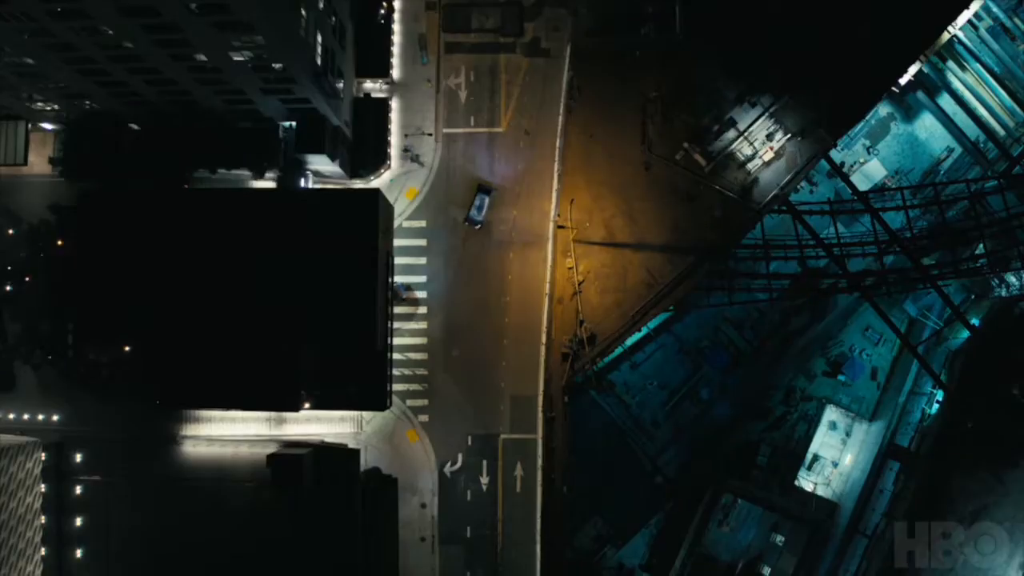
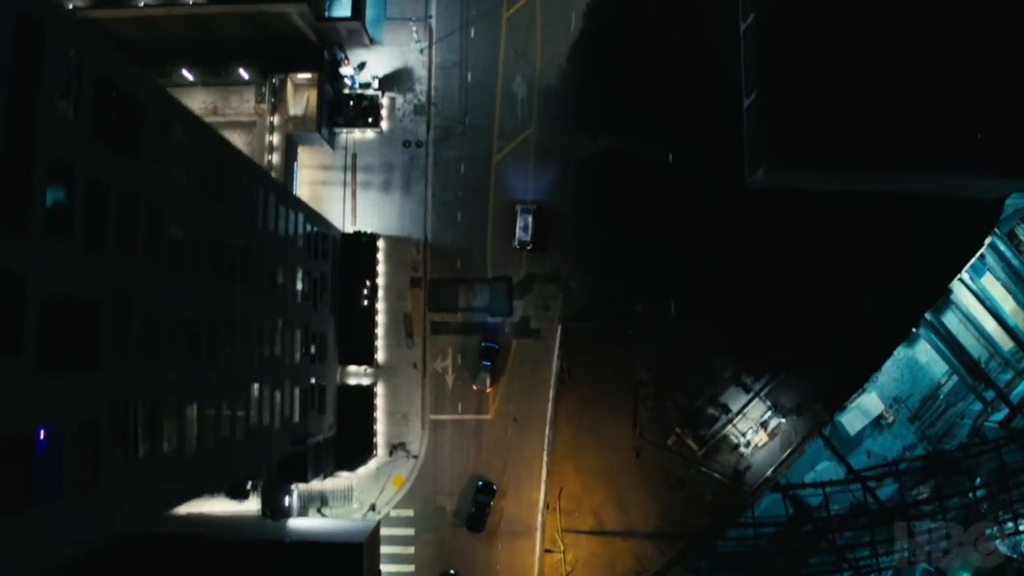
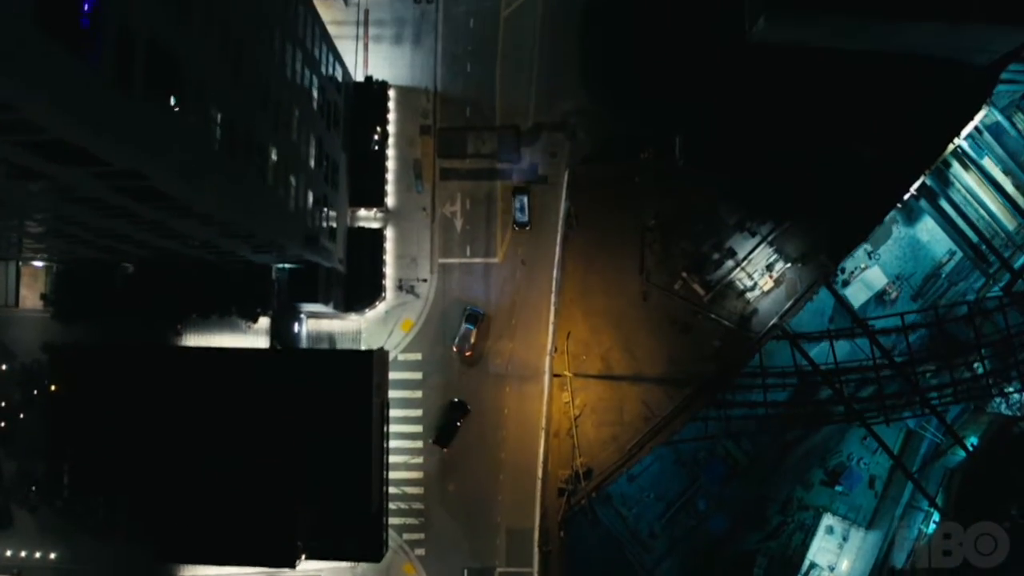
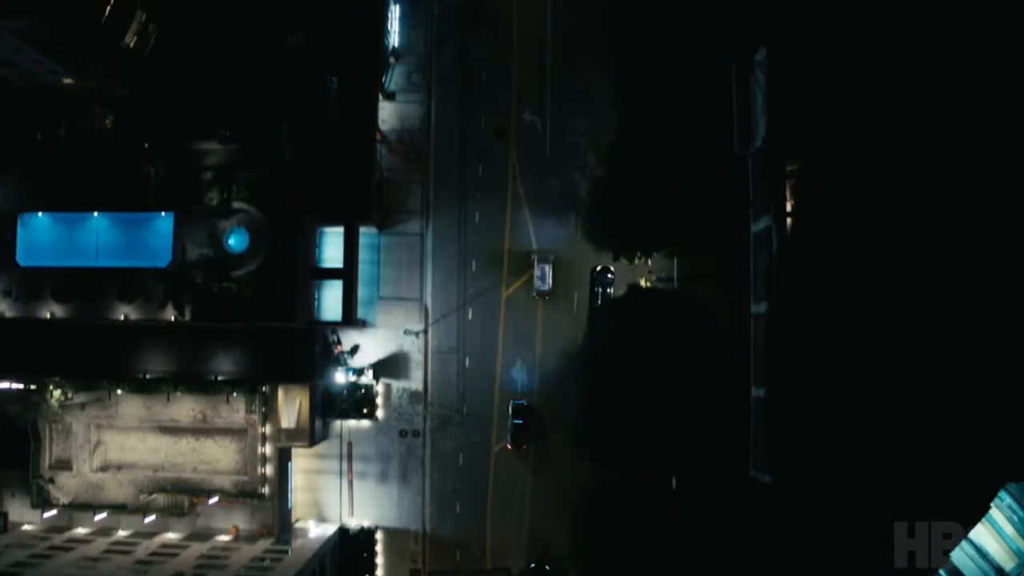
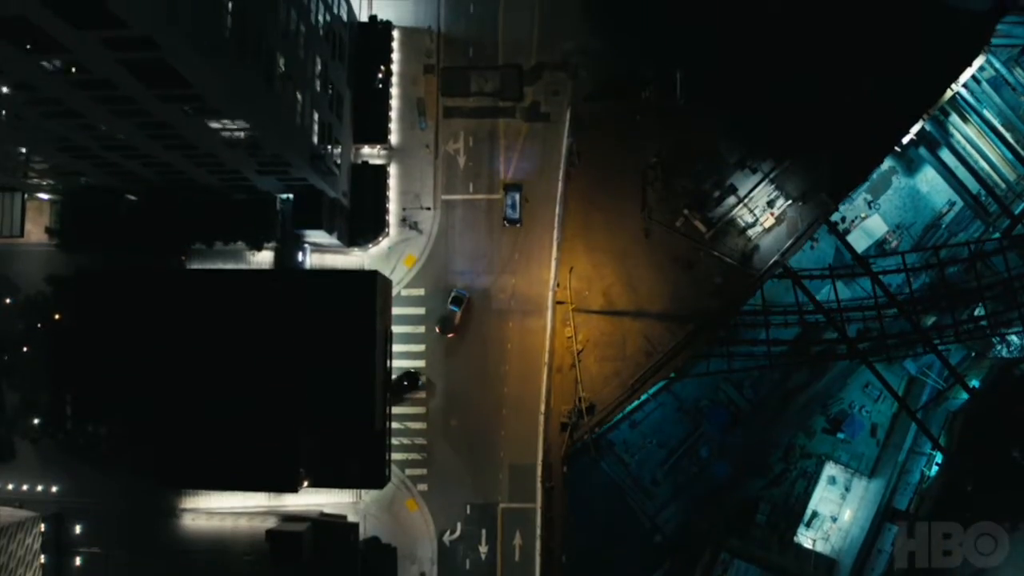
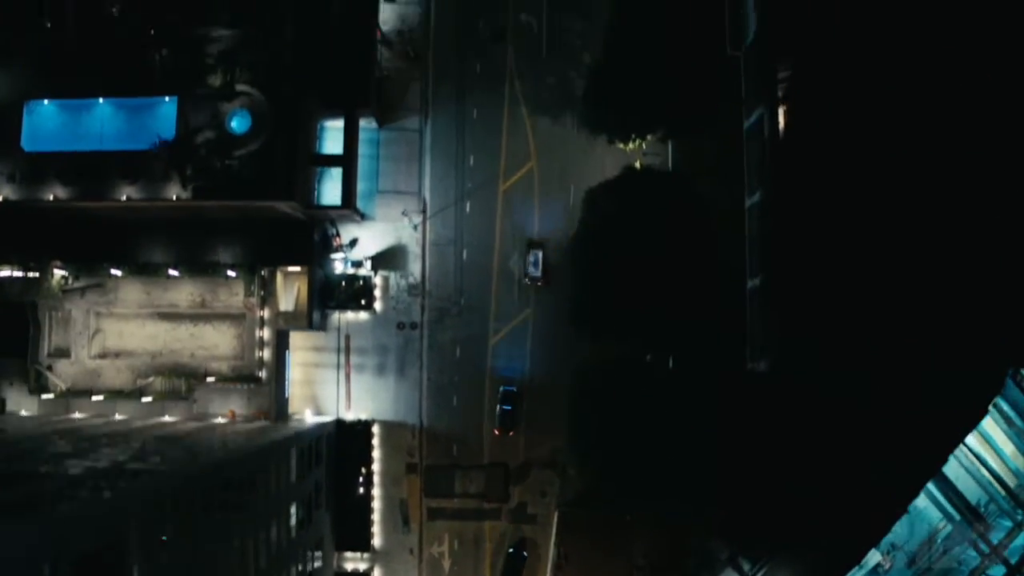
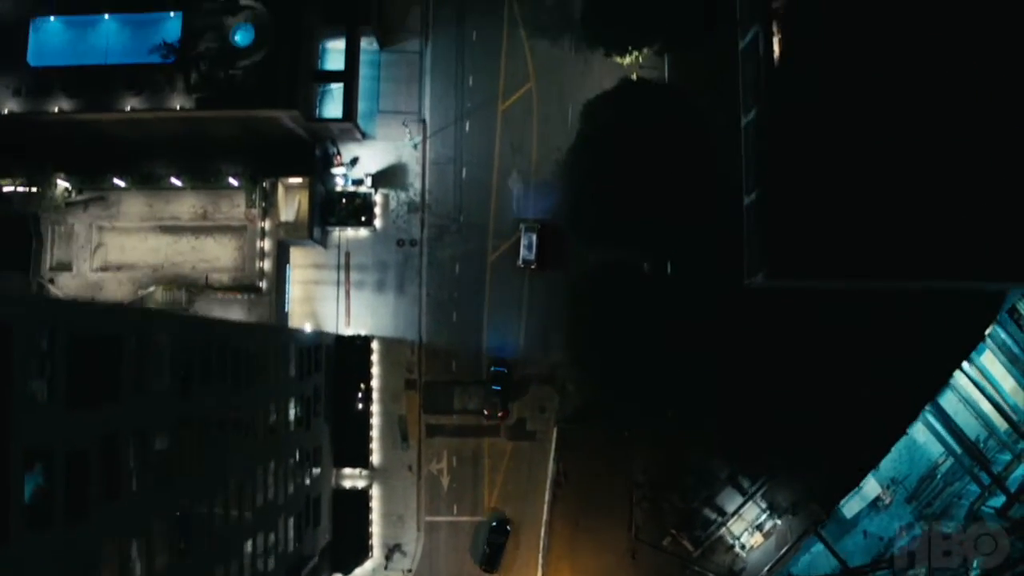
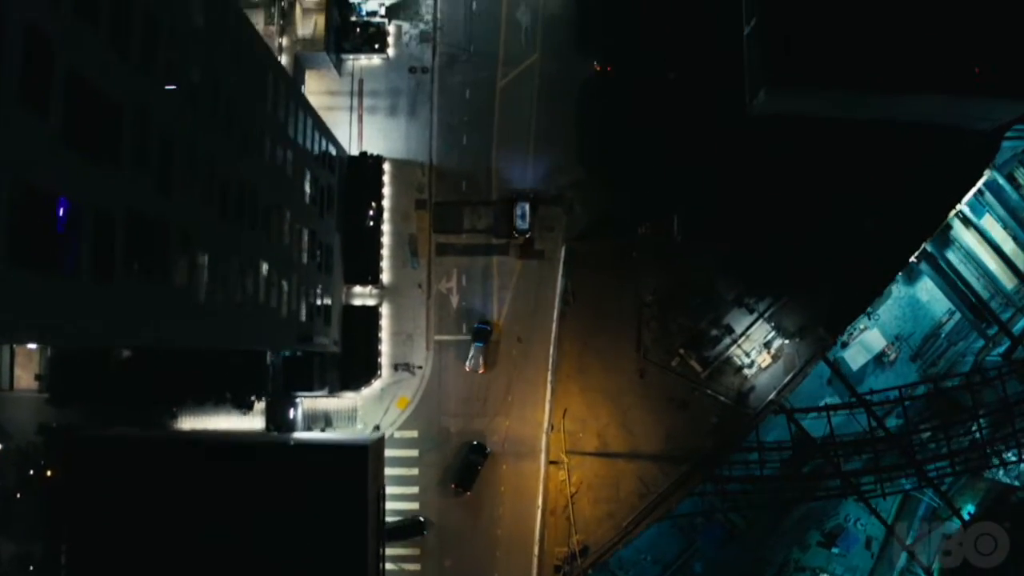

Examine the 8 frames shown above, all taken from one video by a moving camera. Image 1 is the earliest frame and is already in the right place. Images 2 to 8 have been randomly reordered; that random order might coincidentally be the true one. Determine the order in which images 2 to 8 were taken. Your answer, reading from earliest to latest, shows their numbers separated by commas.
5, 3, 8, 2, 7, 6, 4
